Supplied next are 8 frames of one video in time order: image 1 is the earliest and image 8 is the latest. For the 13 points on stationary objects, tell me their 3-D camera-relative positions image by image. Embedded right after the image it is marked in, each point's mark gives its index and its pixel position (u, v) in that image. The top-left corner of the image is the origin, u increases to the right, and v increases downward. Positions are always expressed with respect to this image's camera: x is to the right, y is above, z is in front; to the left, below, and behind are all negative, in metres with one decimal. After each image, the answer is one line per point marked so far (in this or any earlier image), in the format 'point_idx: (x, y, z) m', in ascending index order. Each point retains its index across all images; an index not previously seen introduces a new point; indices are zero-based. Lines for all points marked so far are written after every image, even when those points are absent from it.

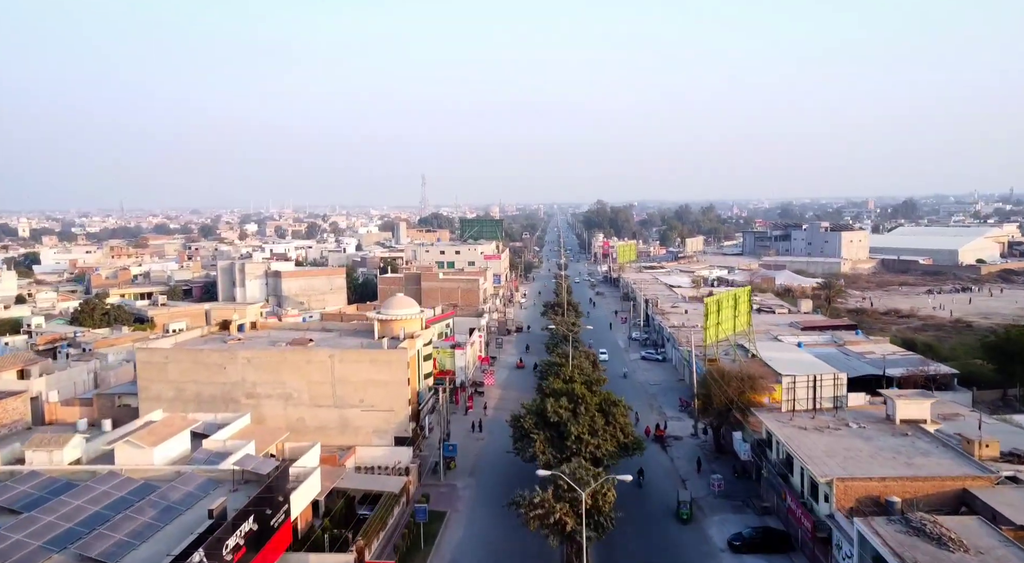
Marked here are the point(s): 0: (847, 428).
0: (+8.1, -3.6, +19.1) m
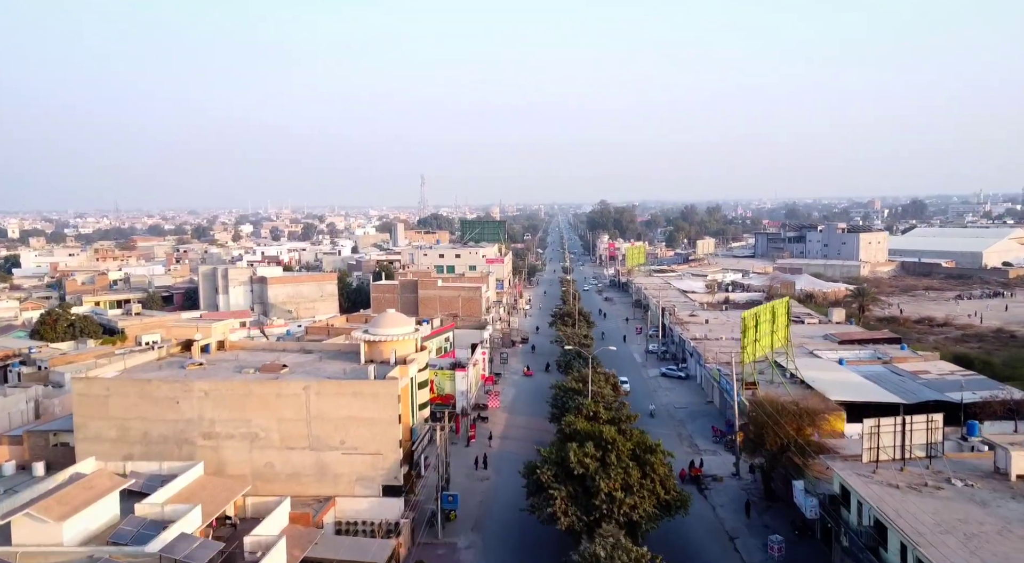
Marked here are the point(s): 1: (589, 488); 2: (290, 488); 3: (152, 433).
0: (+8.4, -4.0, +15.2) m
1: (+1.6, -4.3, +16.2) m
2: (-5.3, -4.9, +18.6) m
3: (-8.6, -3.6, +18.6) m
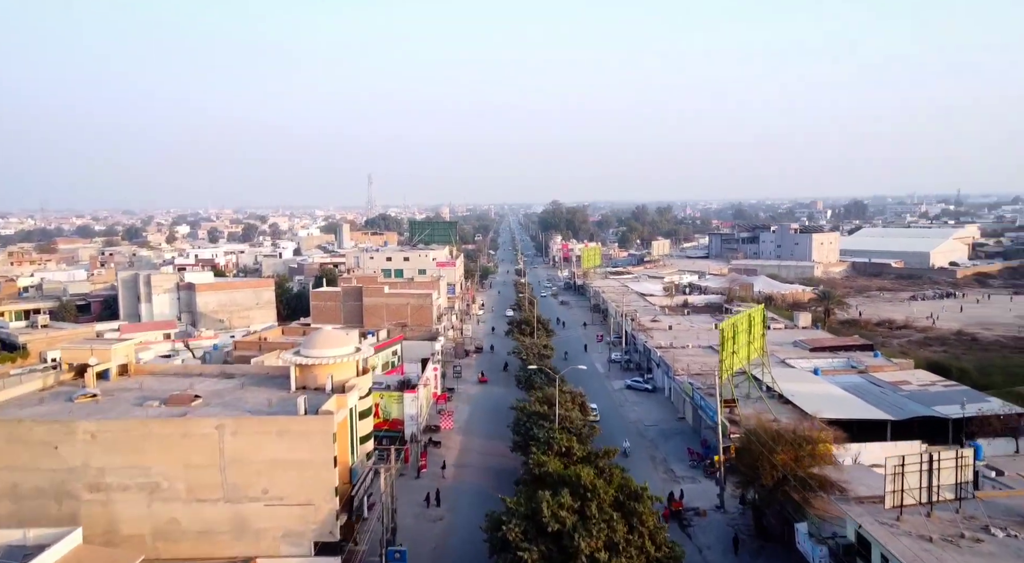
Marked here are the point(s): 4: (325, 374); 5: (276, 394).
0: (+7.8, -4.2, +12.8) m
1: (+0.9, -4.5, +13.4) m
2: (-6.1, -5.2, +15.4) m
3: (-9.4, -3.9, +15.1) m
4: (-4.5, -2.2, +18.8) m
5: (-5.5, -2.6, +18.2) m
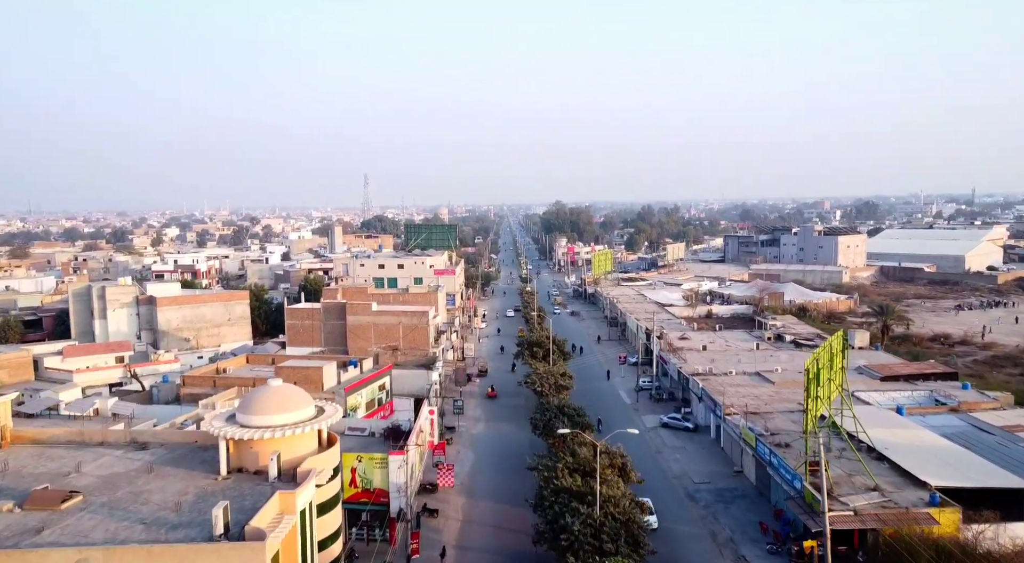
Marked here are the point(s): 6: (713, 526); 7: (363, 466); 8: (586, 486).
0: (+8.3, -4.8, +7.1) m
1: (+1.4, -5.1, +7.6) m
2: (-5.6, -5.8, +9.6) m
3: (-8.9, -4.5, +9.3) m
4: (-4.0, -2.8, +13.0) m
5: (-5.0, -3.2, +12.4) m
6: (+5.0, -6.1, +19.4) m
7: (-3.5, -4.3, +18.4) m
8: (+1.5, -4.2, +16.0) m
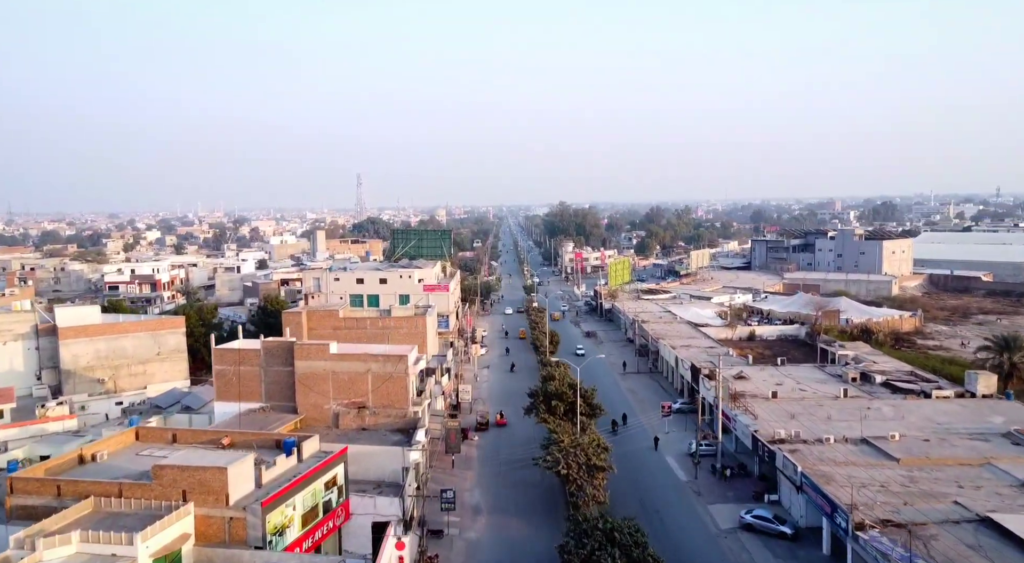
0: (+8.7, -5.7, -1.8) m
1: (+1.8, -6.0, -1.3) m
2: (-5.3, -6.7, +0.7) m
3: (-8.5, -5.4, +0.4) m
4: (-3.6, -3.7, +4.2) m
5: (-4.7, -4.1, +3.6) m
6: (+5.3, -7.0, +10.6) m
7: (-3.1, -5.2, +9.5) m
8: (+1.8, -5.1, +7.1) m
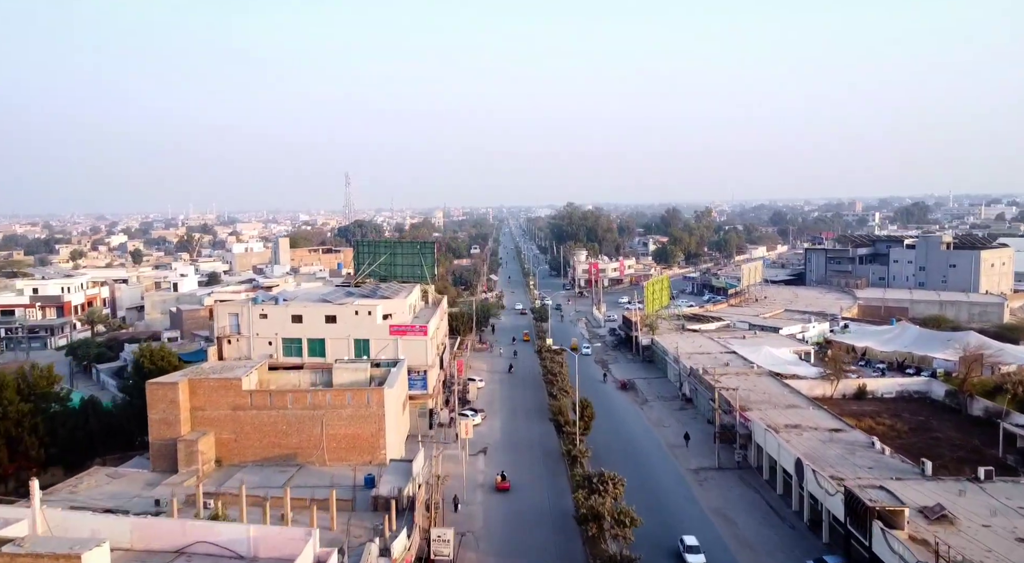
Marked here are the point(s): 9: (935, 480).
0: (+9.0, -7.0, -15.7) m
1: (+2.1, -7.4, -15.2) m
2: (-4.9, -8.1, -13.2) m
3: (-8.2, -6.8, -13.5) m
4: (-3.3, -5.1, -9.8) m
5: (-4.3, -5.5, -10.4) m
6: (+5.7, -8.3, -3.3) m
7: (-2.8, -6.6, -4.4) m
8: (+2.2, -6.4, -6.8) m
9: (+10.5, -5.0, +19.5) m
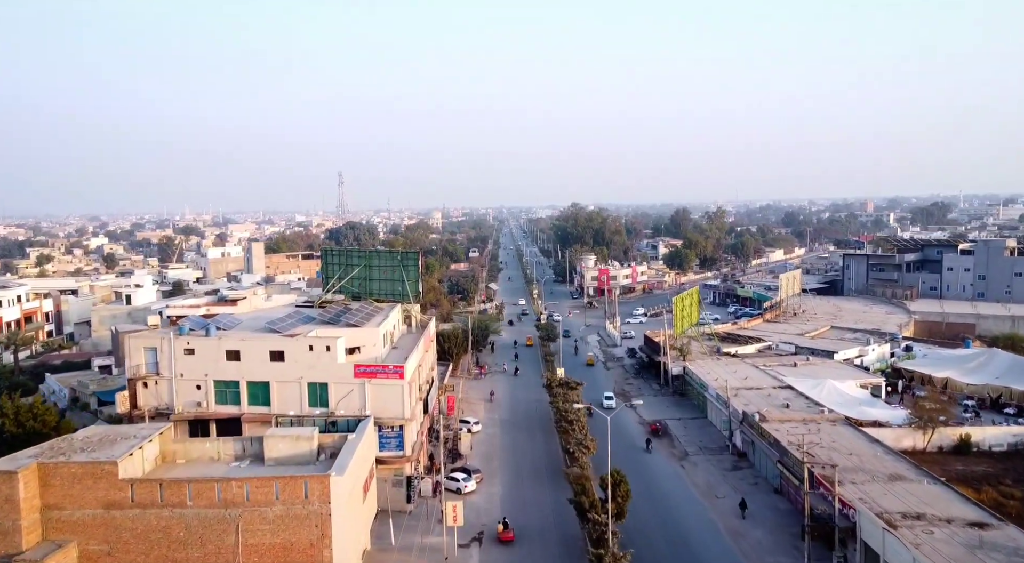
0: (+9.1, -7.7, -22.9) m
1: (+2.2, -8.0, -22.4) m
2: (-4.8, -8.8, -20.4) m
3: (-8.1, -7.5, -20.7) m
4: (-3.2, -5.8, -17.0) m
5: (-4.2, -6.1, -17.6) m
6: (+5.8, -9.0, -10.5) m
7: (-2.7, -7.3, -11.6) m
8: (+2.3, -7.1, -14.0) m
9: (+10.6, -5.7, +12.3) m
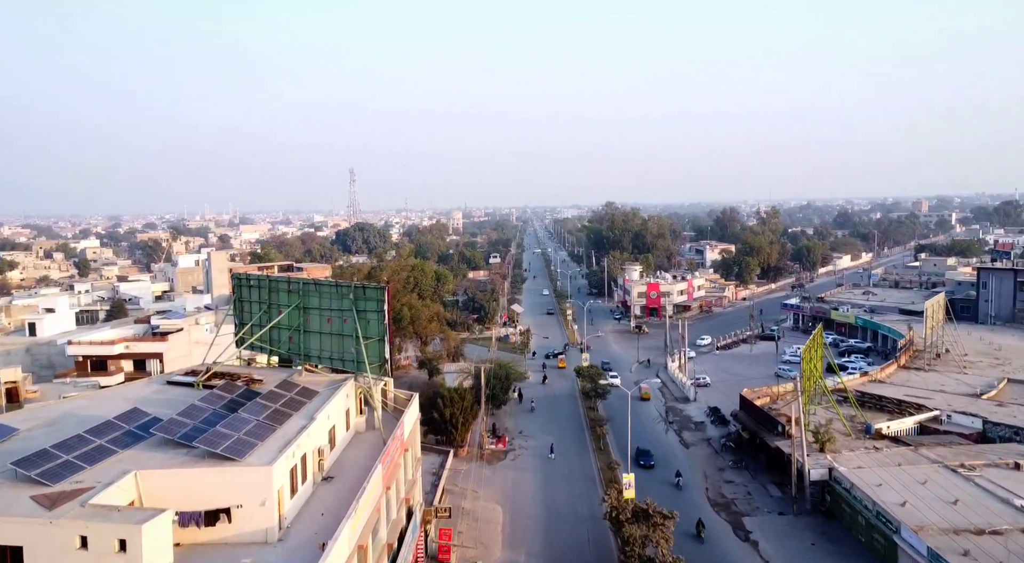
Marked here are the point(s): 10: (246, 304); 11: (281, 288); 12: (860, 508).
0: (+8.4, -8.9, -36.4) m
1: (+1.5, -9.3, -35.7) m
2: (-5.5, -10.0, -33.5) m
3: (-8.8, -8.7, -33.6) m
4: (-3.7, -7.0, -30.1) m
5: (-4.8, -7.4, -30.7) m
6: (+5.4, -10.3, -23.9) m
7: (-3.1, -8.5, -24.7) m
8: (+1.8, -8.3, -27.3) m
9: (+10.9, -6.9, -1.2) m
10: (-6.4, -0.5, +18.7) m
11: (-5.4, -0.2, +18.4) m
12: (+8.5, -5.5, +19.7) m
